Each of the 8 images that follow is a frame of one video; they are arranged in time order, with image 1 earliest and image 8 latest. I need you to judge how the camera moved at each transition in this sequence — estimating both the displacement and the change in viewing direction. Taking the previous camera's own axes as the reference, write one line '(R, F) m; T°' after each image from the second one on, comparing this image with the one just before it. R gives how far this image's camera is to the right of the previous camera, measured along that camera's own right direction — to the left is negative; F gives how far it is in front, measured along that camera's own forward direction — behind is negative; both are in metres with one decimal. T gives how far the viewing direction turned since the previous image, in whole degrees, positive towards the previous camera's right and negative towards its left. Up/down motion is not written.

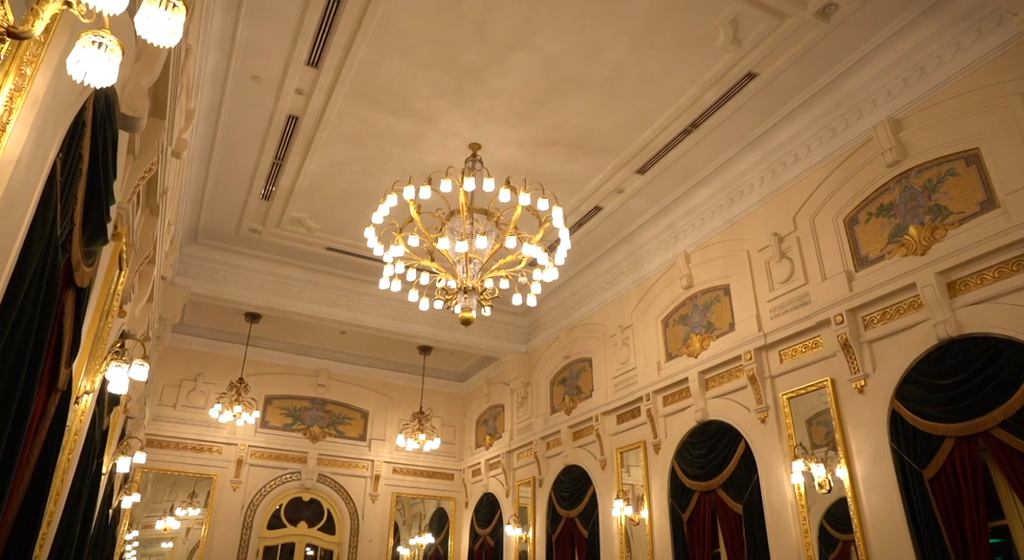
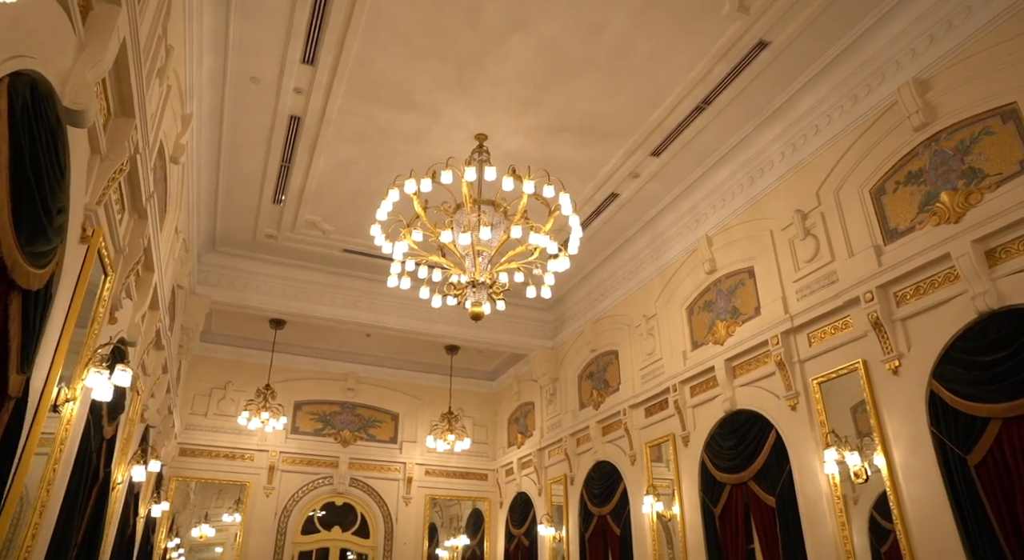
(+0.3, +0.2) m; -3°
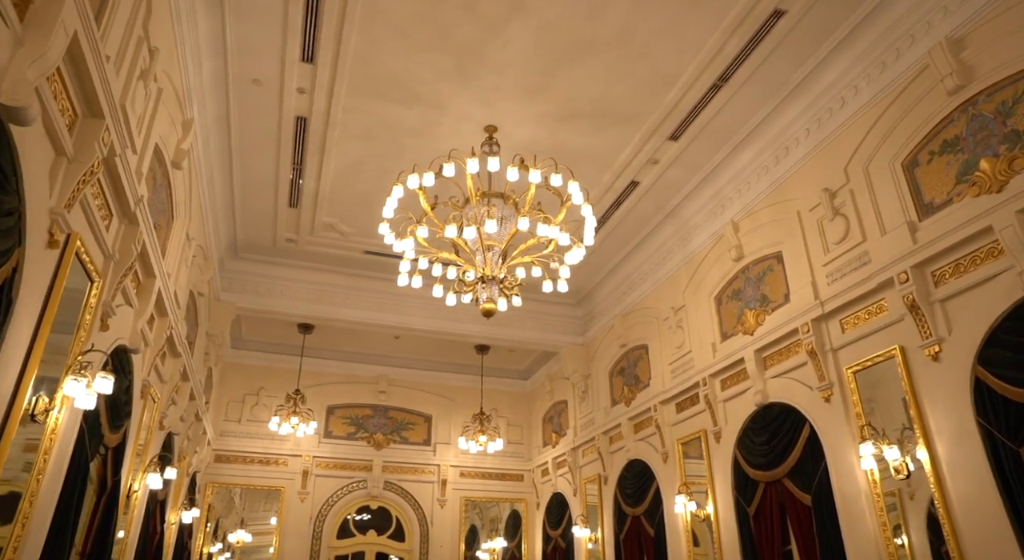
(+0.3, +0.2) m; -4°
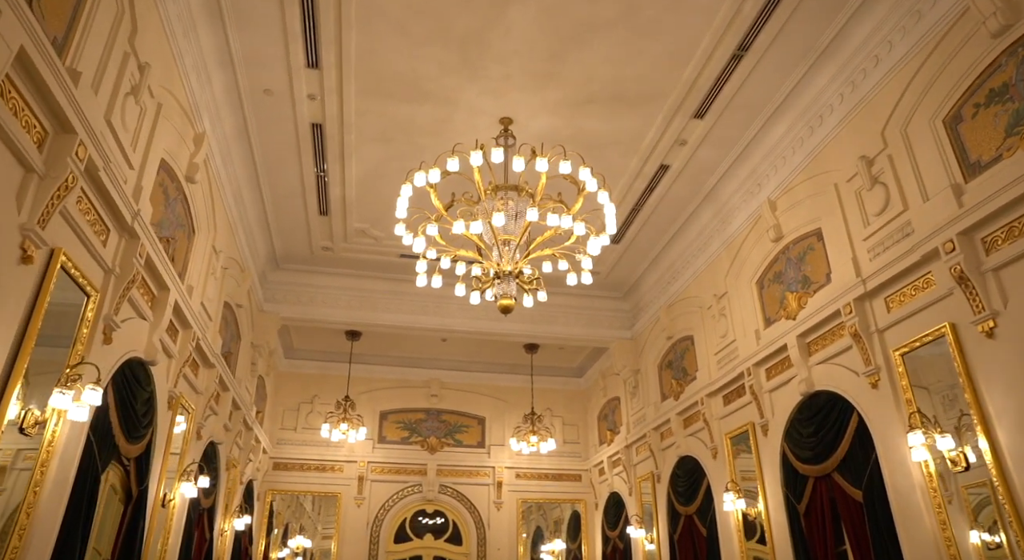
(+0.5, +0.2) m; -6°
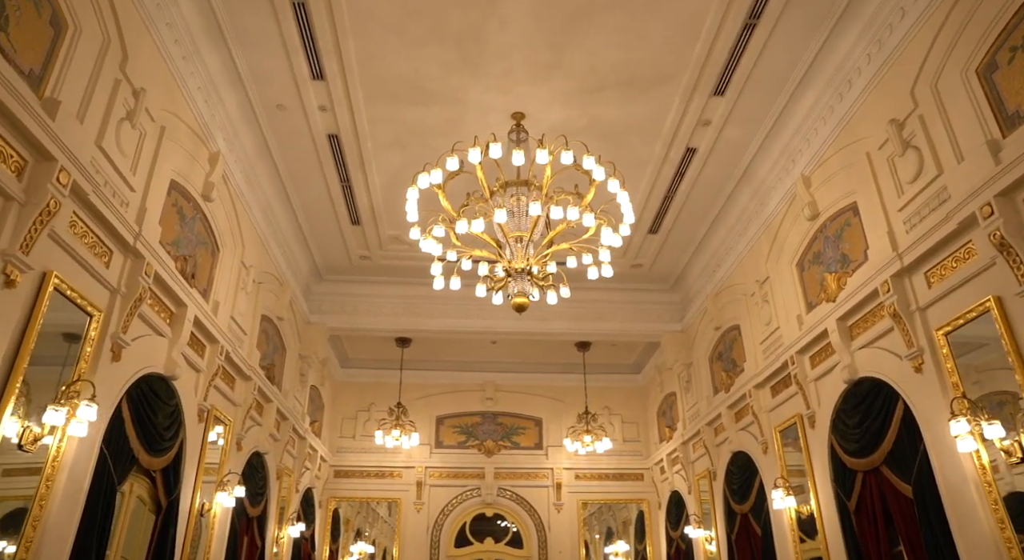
(+0.6, +0.2) m; -7°
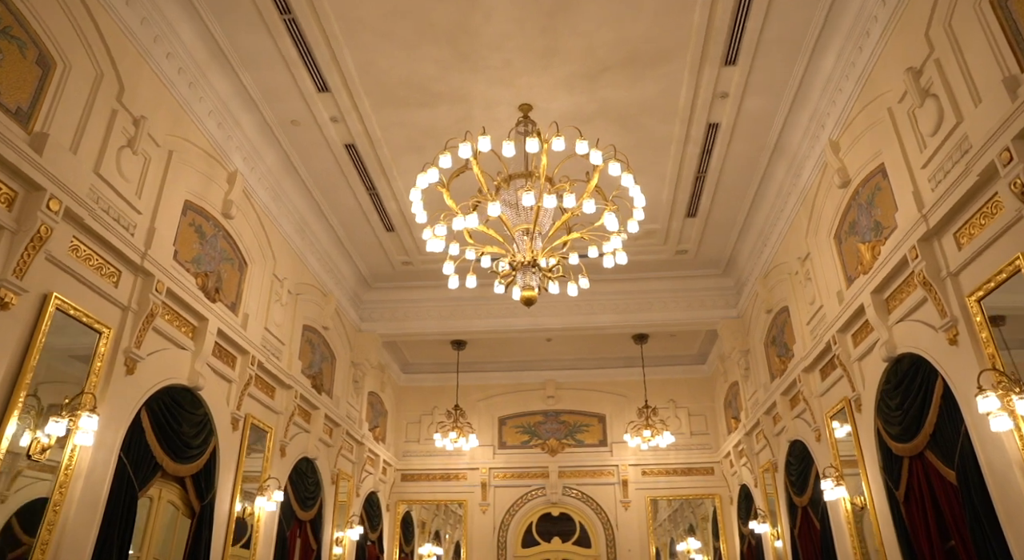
(+0.7, +0.1) m; -8°
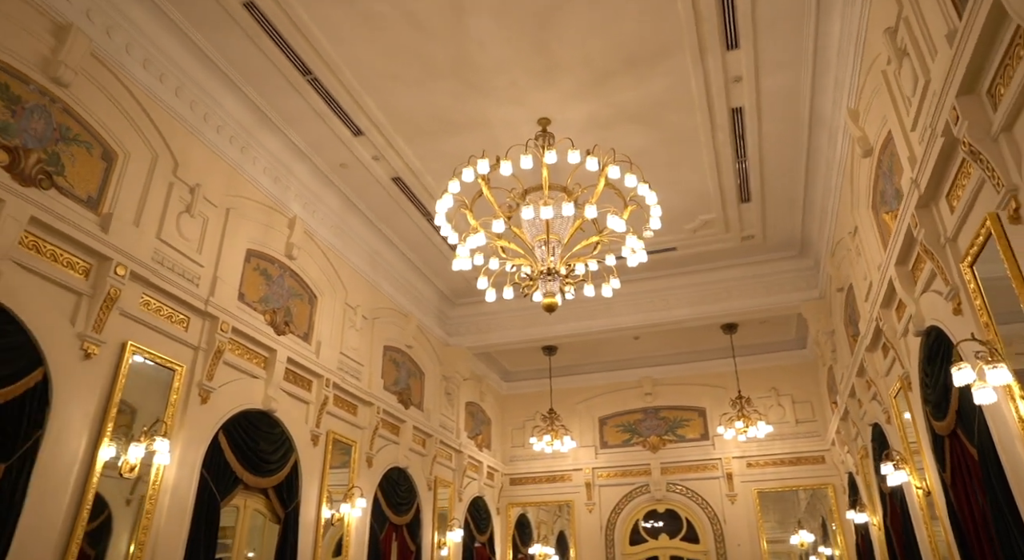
(+1.1, -0.2) m; -12°
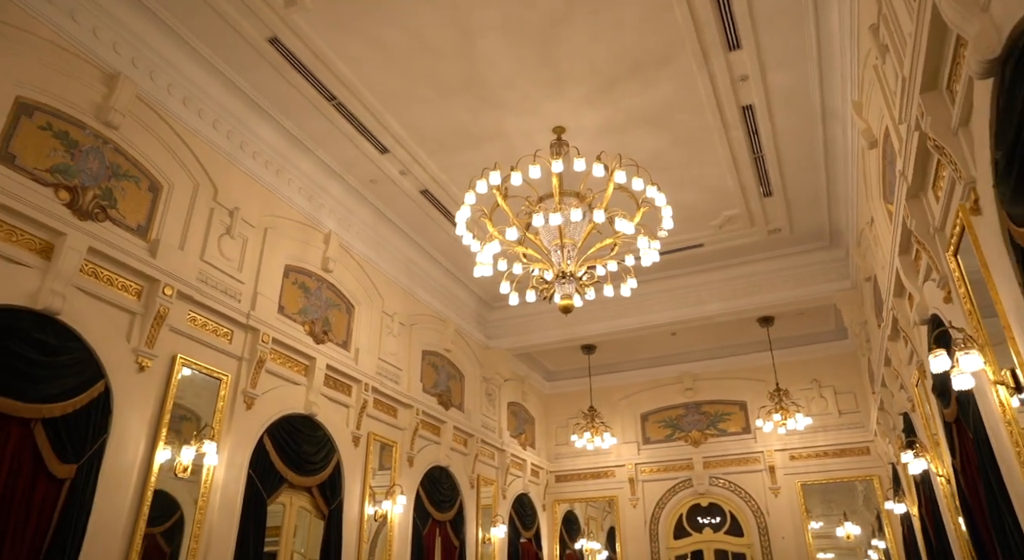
(+0.4, -0.3) m; -5°
